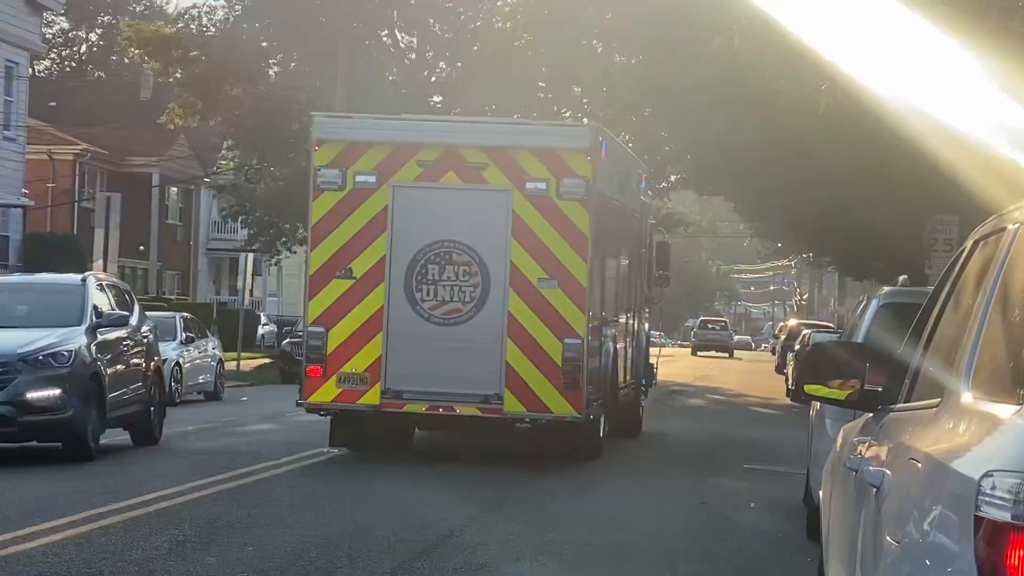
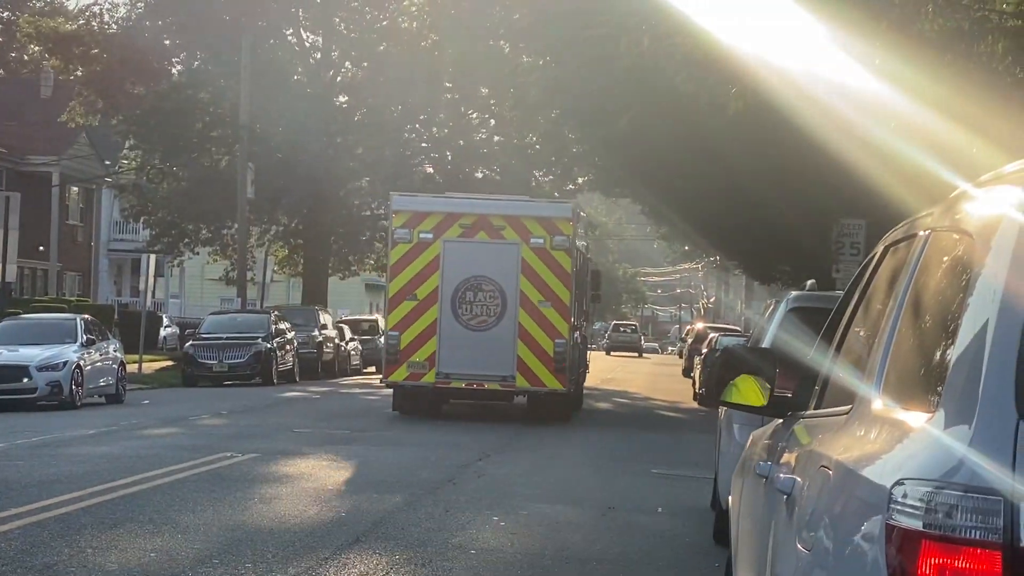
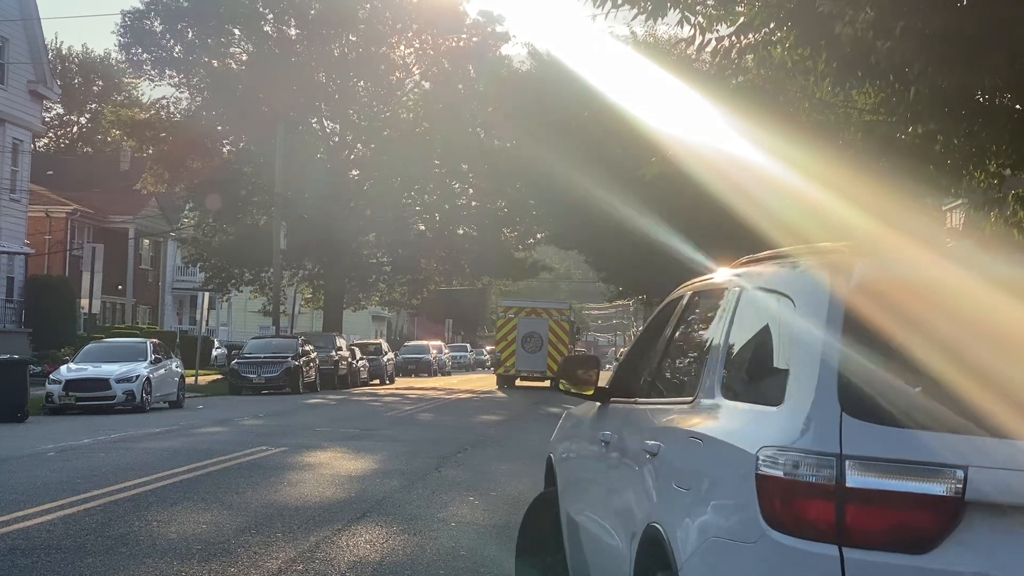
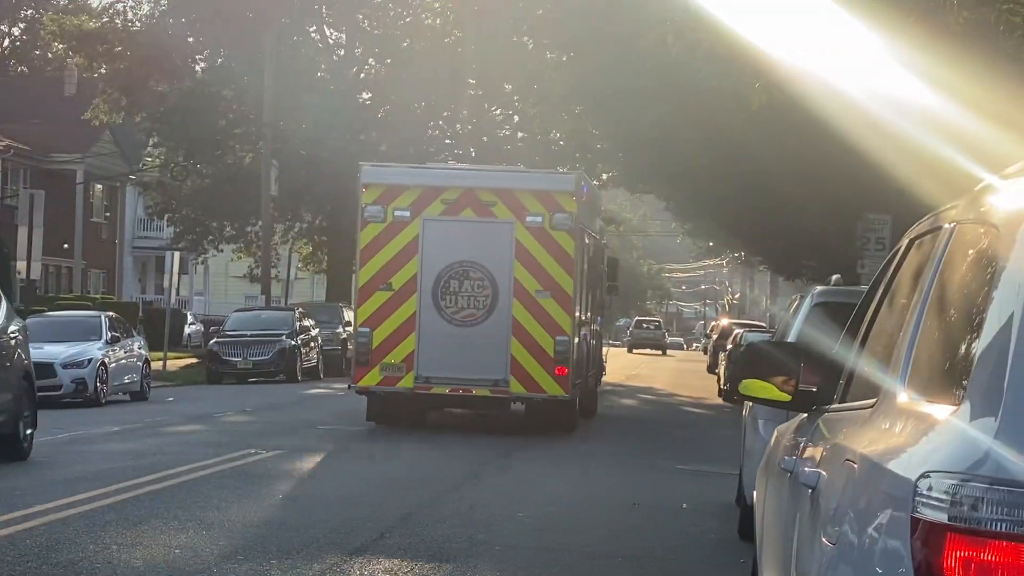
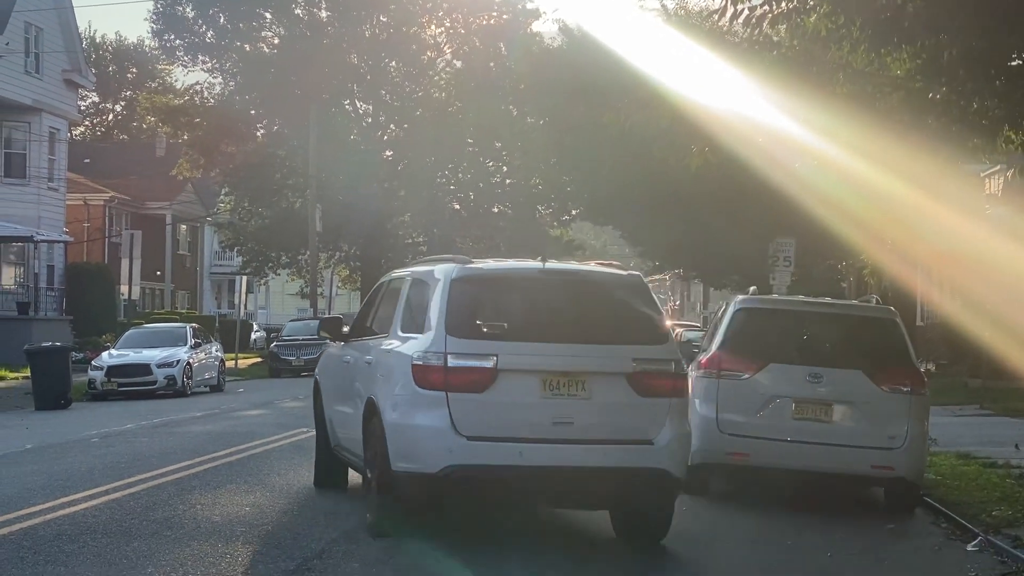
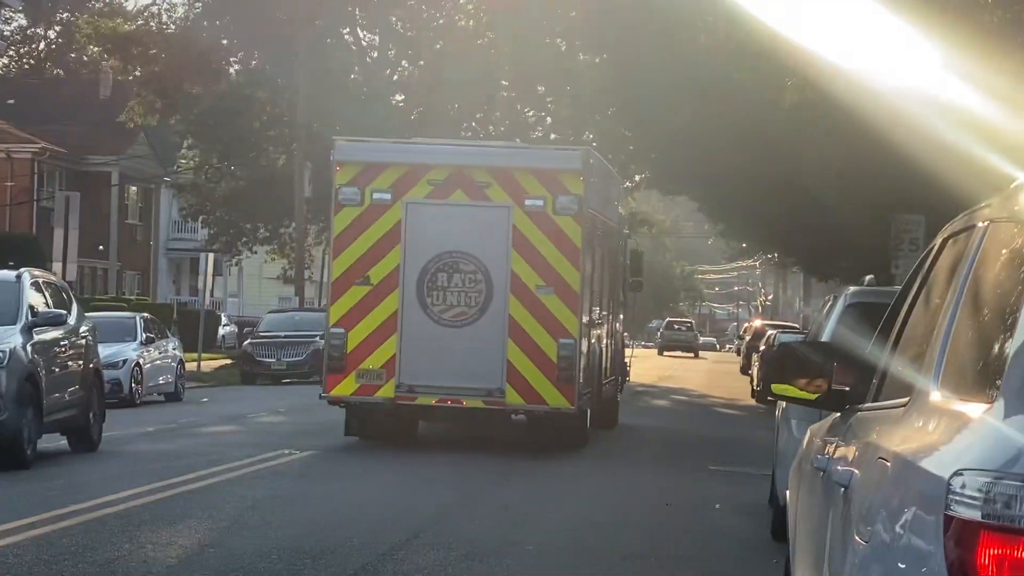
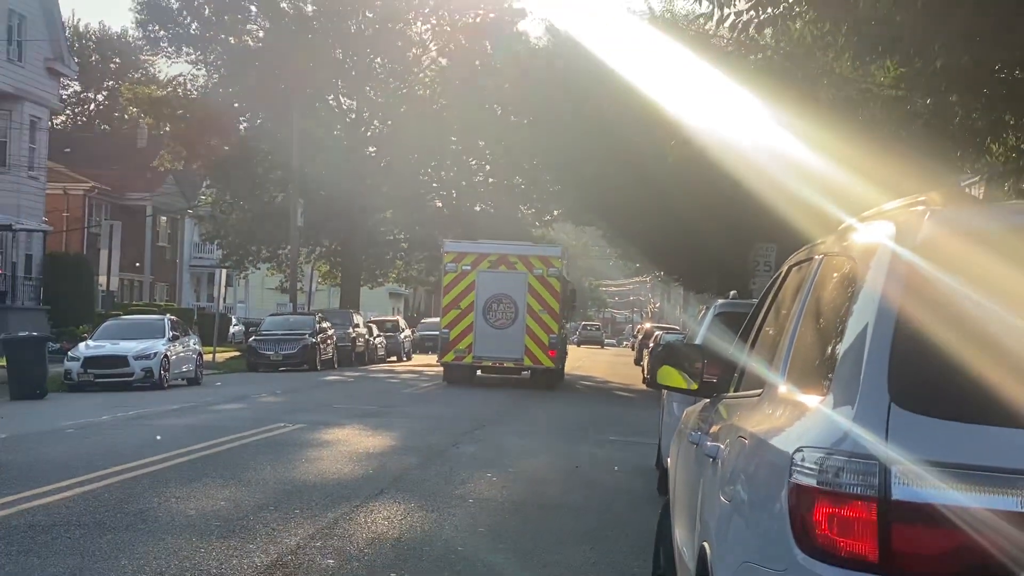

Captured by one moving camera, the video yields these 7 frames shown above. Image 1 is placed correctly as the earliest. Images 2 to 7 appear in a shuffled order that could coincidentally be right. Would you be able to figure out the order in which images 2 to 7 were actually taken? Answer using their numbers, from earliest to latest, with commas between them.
6, 4, 2, 7, 3, 5
